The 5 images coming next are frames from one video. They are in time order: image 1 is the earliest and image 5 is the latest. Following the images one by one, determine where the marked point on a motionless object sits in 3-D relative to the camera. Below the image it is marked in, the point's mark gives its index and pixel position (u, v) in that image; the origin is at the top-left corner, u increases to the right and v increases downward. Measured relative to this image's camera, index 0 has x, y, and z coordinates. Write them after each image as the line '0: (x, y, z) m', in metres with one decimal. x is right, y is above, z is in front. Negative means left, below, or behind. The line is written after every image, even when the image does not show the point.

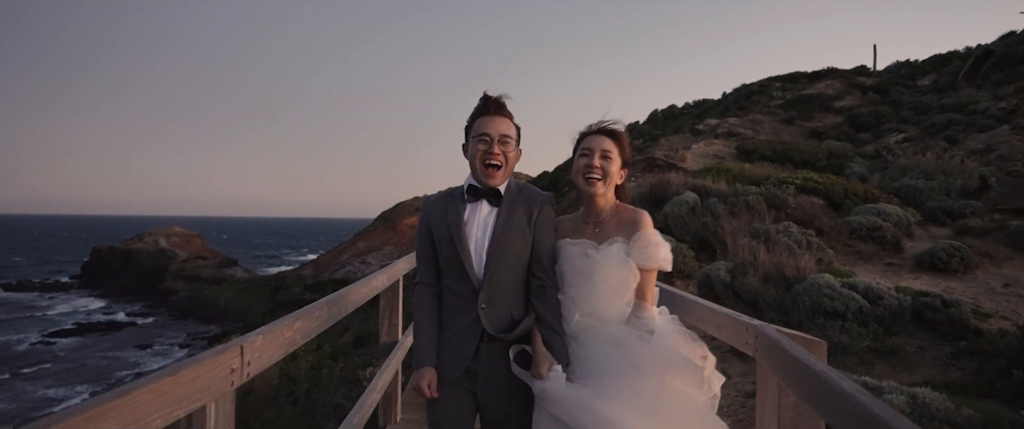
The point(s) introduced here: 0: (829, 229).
0: (+5.4, -0.2, +9.5) m
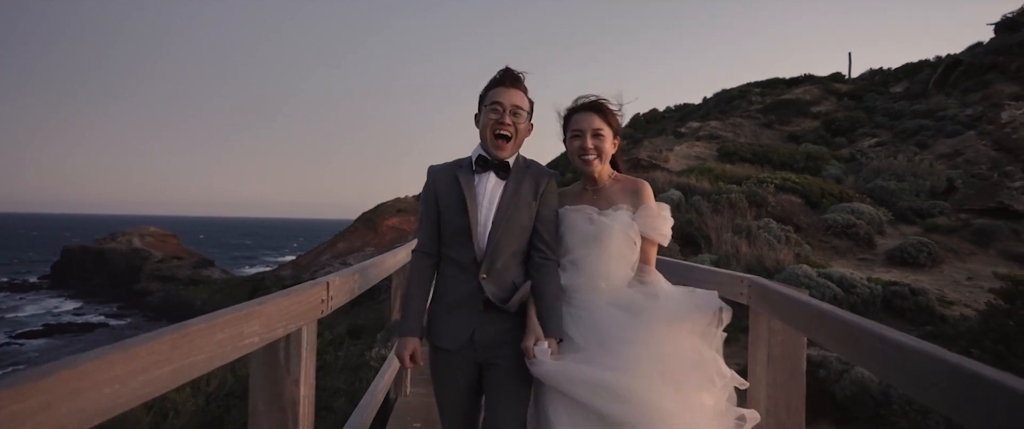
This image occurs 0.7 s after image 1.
0: (+5.2, -0.2, +9.9) m
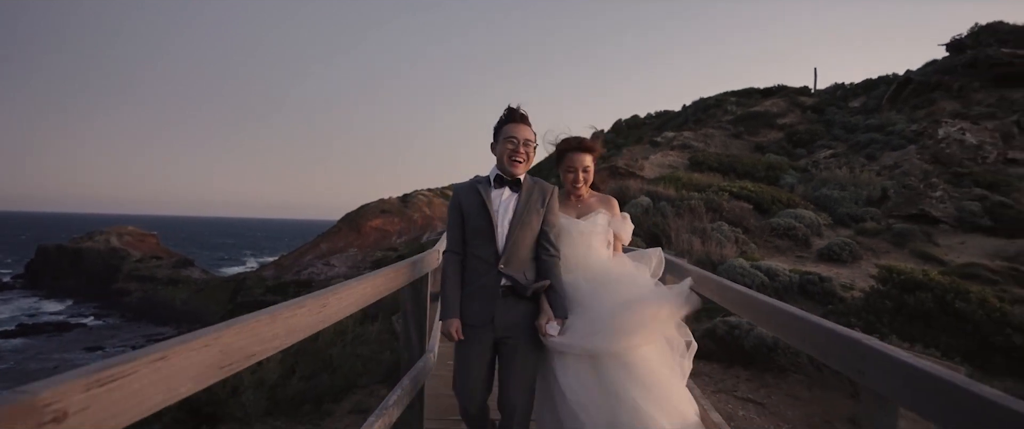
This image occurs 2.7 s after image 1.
0: (+5.1, -0.3, +11.7) m
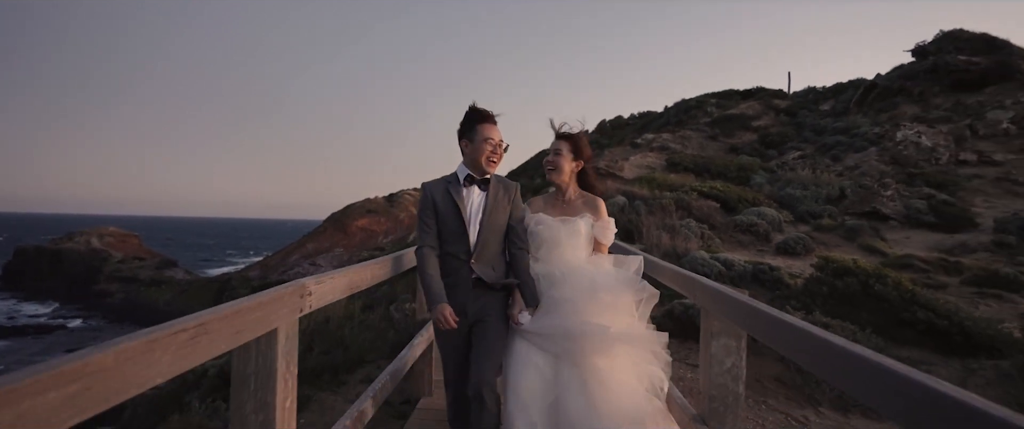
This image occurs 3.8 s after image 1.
0: (+4.8, -0.2, +12.9) m
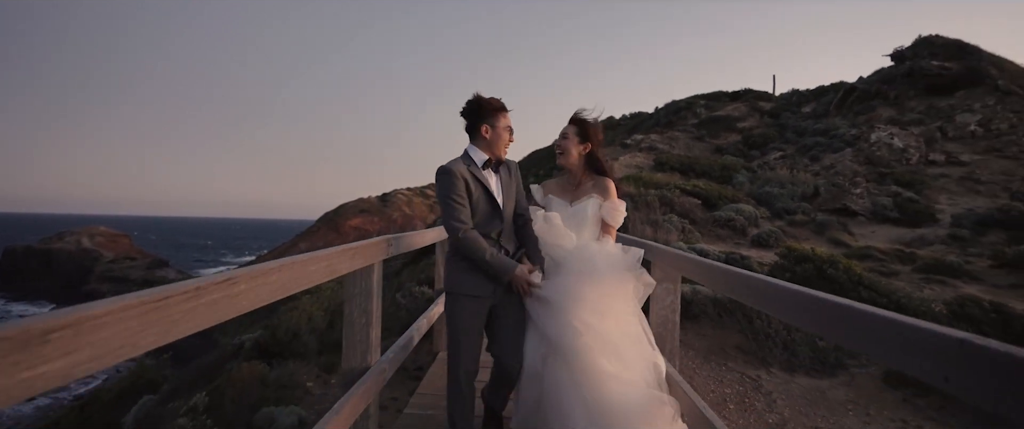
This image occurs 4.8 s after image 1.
0: (+4.7, -0.1, +13.9) m
